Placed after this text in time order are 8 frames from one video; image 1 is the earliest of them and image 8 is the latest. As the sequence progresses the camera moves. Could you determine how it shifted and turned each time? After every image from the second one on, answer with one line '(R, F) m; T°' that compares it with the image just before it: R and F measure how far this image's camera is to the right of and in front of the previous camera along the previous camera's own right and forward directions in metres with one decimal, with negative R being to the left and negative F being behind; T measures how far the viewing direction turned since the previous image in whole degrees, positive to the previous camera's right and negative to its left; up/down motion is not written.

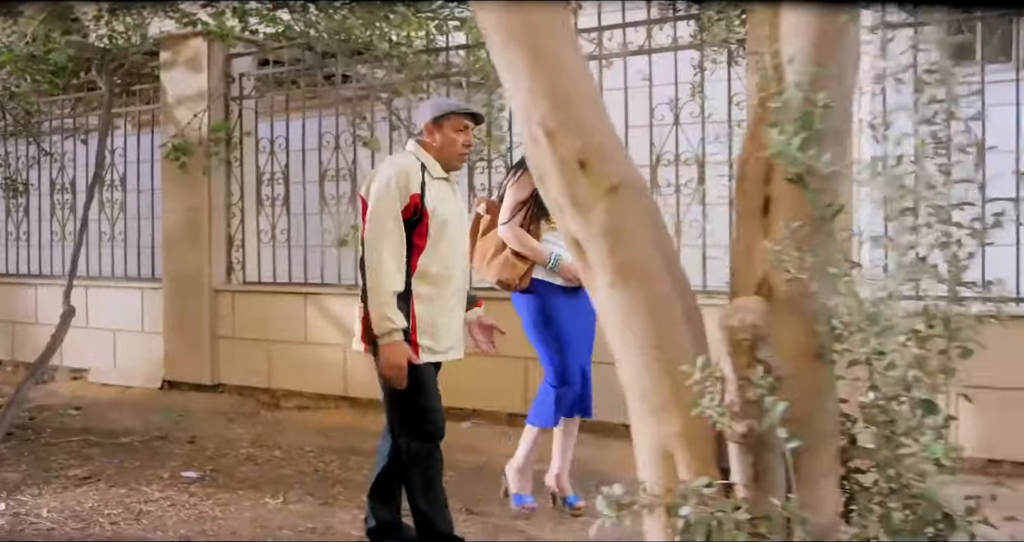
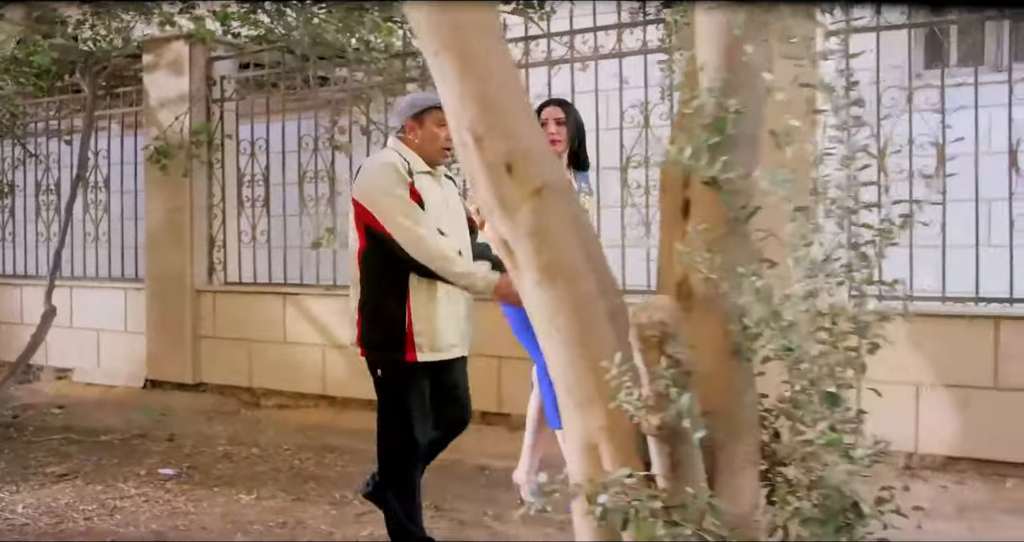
(+0.1, -0.1) m; 0°
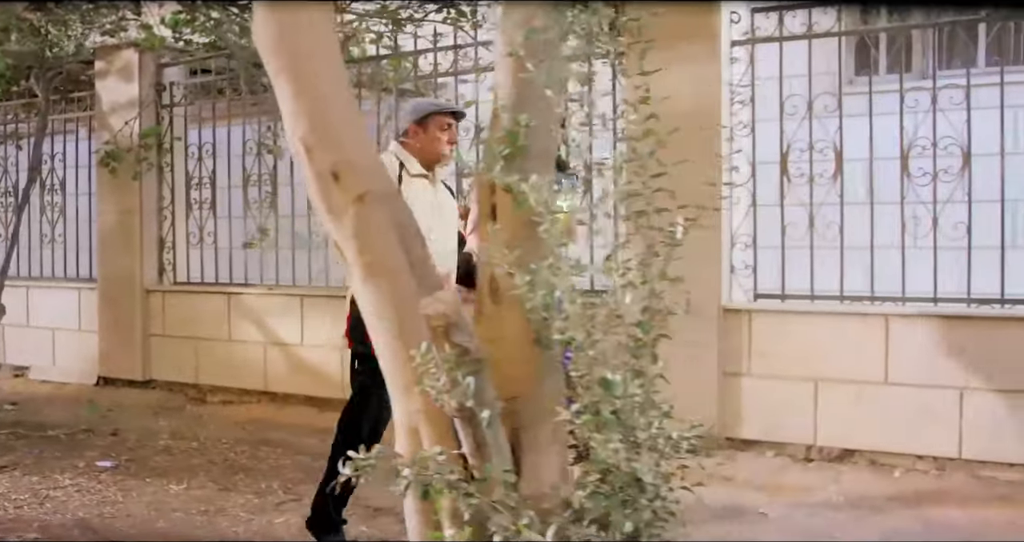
(+0.4, -0.2) m; 0°
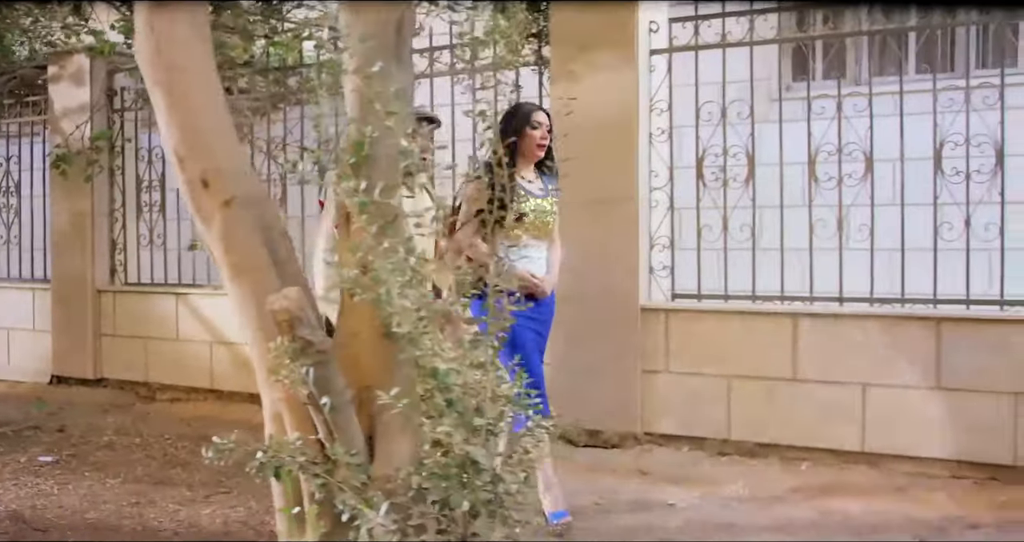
(+0.3, -0.2) m; 0°
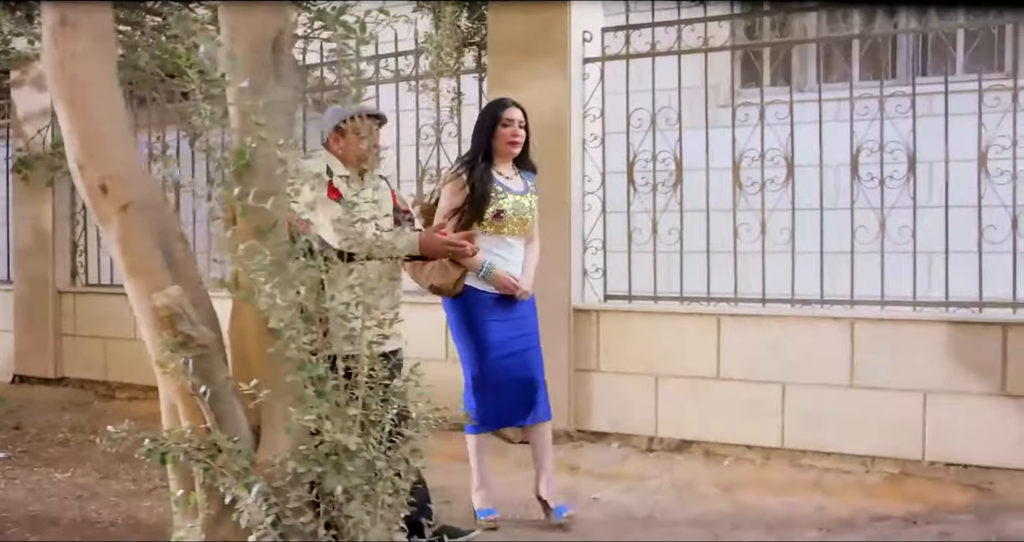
(+0.3, -0.1) m; 0°
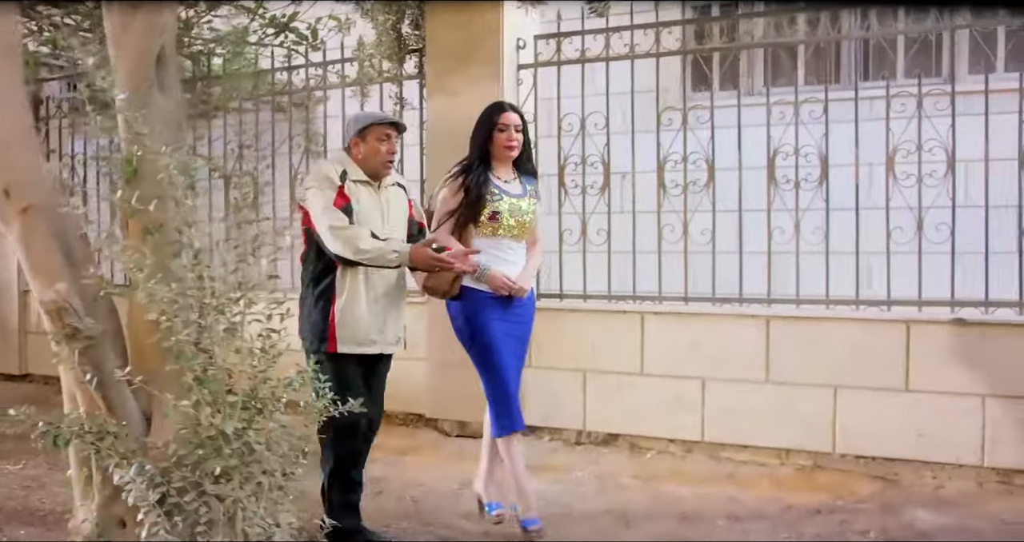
(+0.3, -0.2) m; 0°
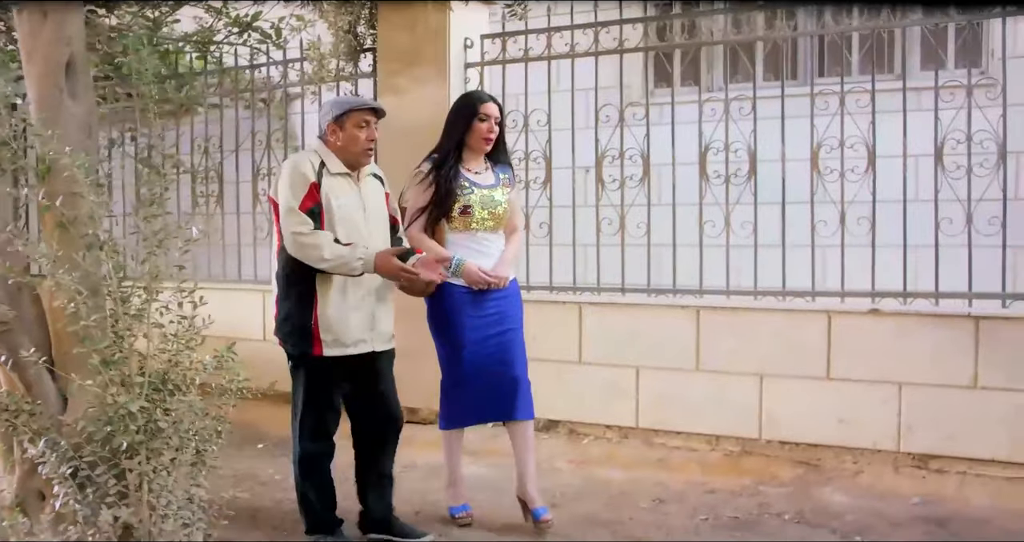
(+0.3, -0.2) m; -1°
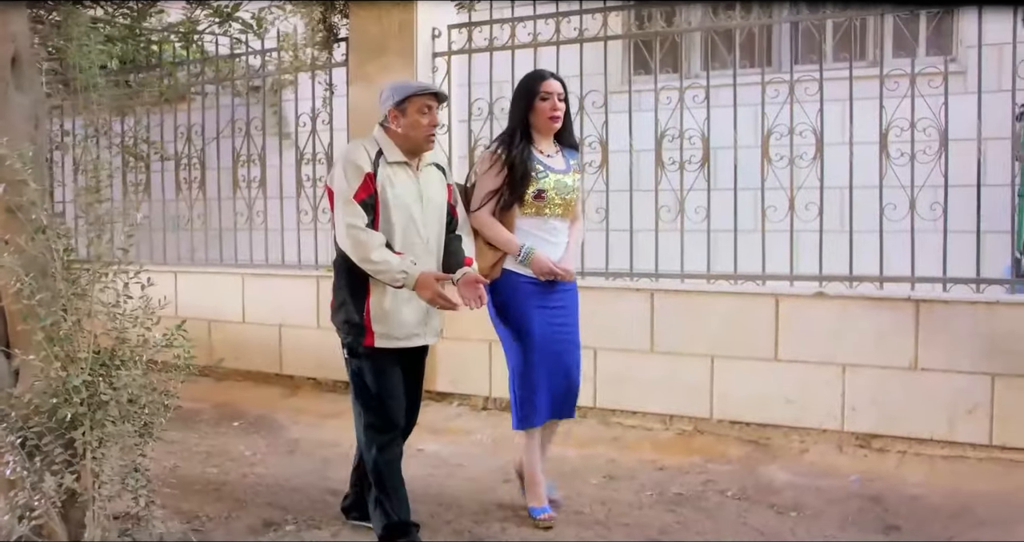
(+0.3, -0.1) m; -1°
